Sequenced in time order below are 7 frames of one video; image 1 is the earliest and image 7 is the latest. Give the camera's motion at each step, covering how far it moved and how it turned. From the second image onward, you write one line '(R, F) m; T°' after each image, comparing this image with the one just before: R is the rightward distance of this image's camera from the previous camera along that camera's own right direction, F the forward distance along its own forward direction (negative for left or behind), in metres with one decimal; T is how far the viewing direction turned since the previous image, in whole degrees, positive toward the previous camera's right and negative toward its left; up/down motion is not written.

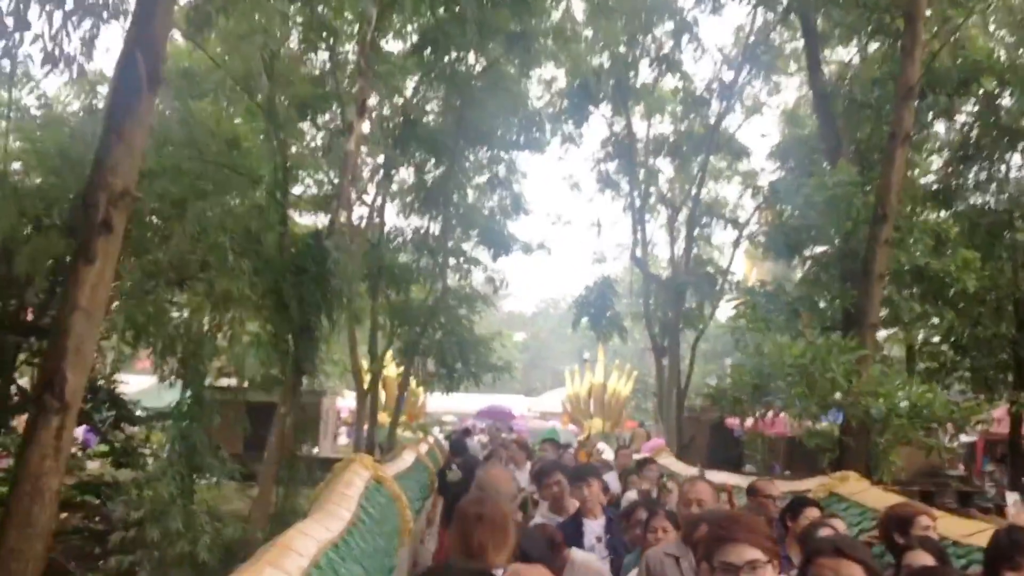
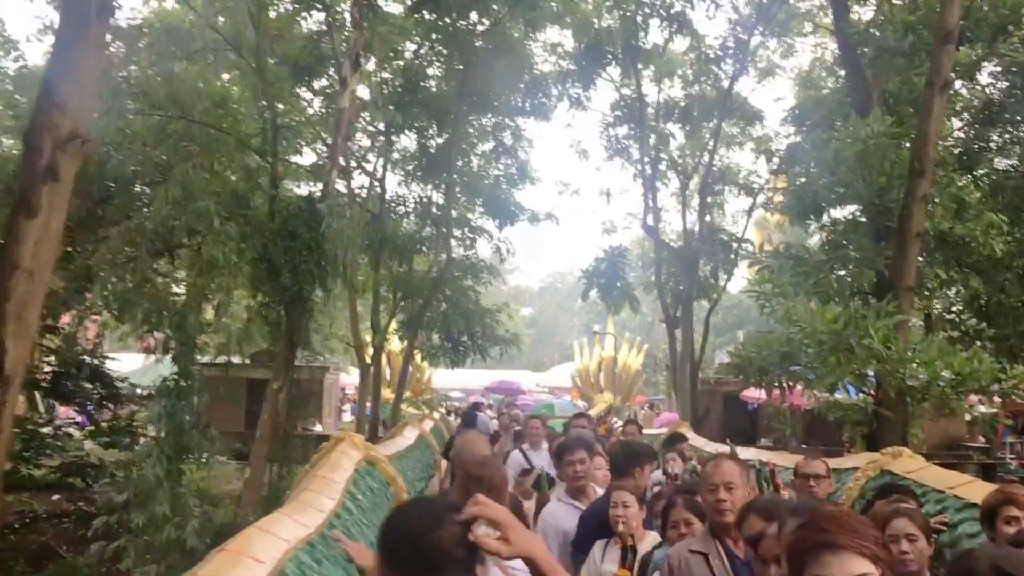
(0.0, +0.5) m; 0°
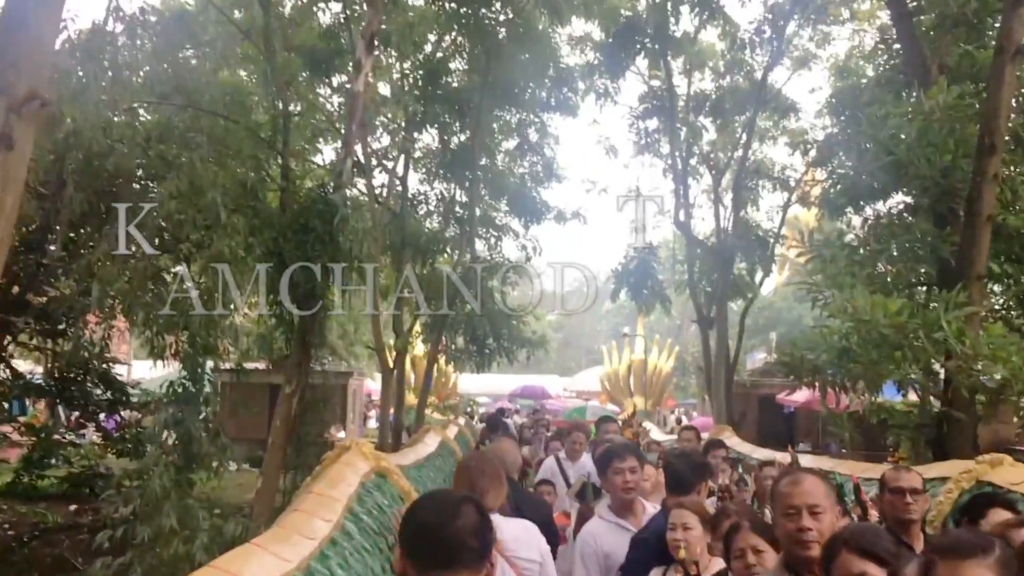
(0.0, +0.5) m; -2°
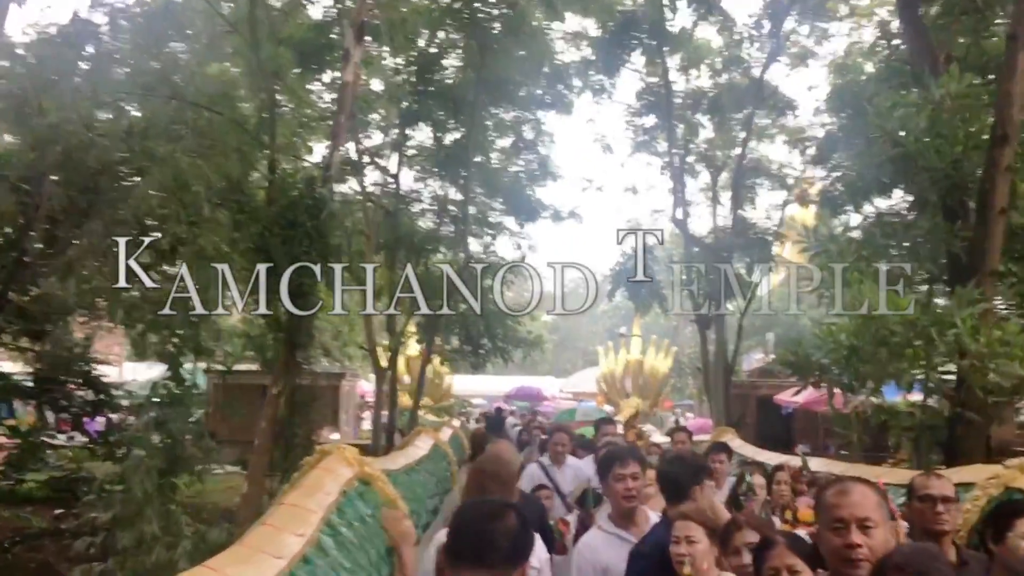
(0.0, +0.2) m; 0°
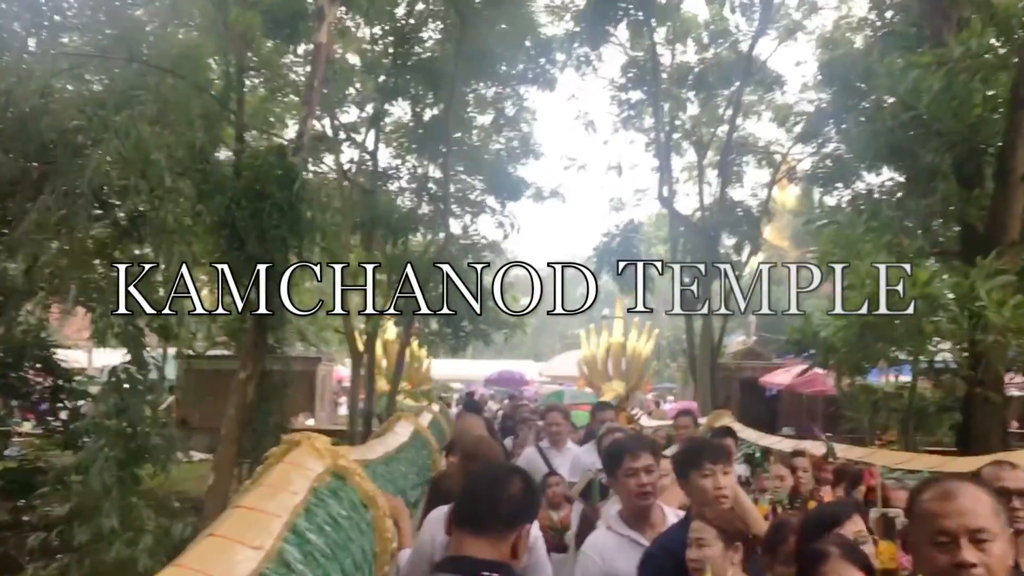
(-0.1, +0.4) m; +1°
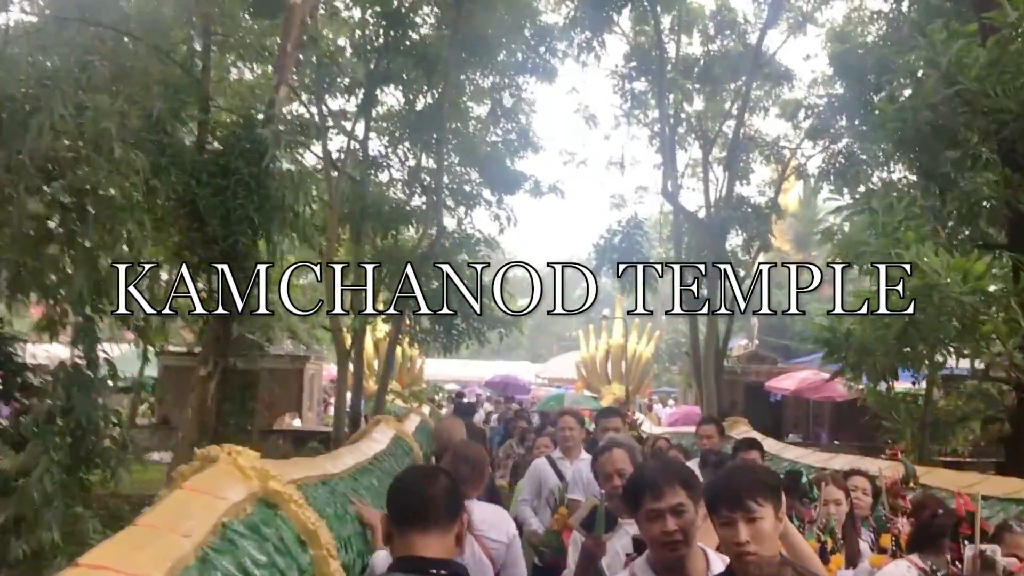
(0.0, +0.7) m; 0°
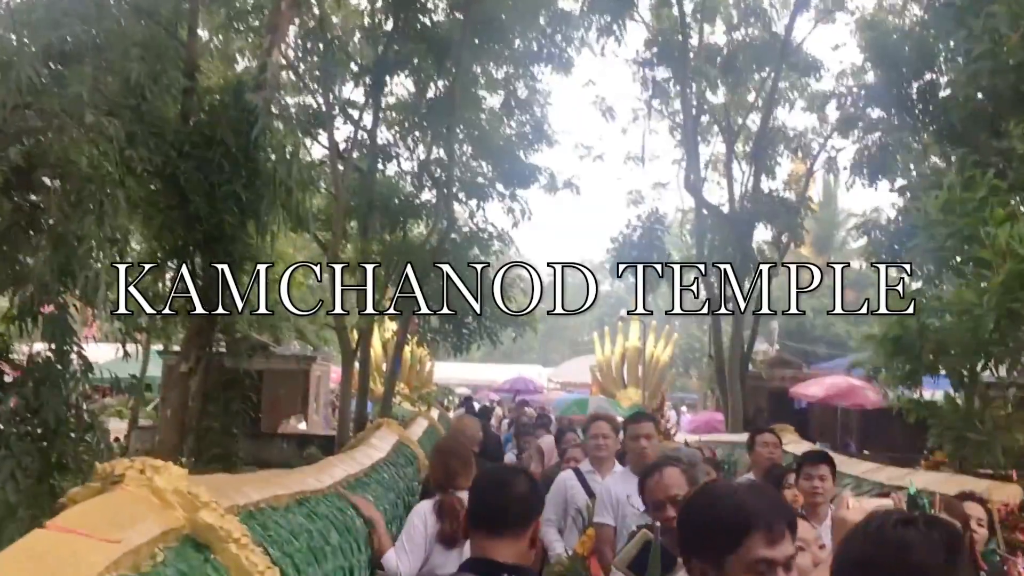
(0.0, +0.6) m; -1°
